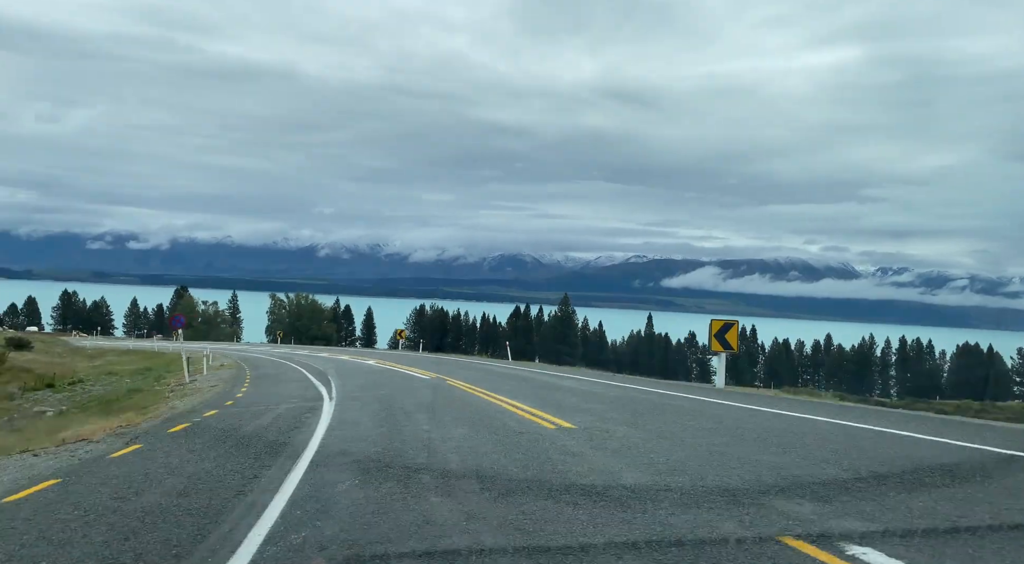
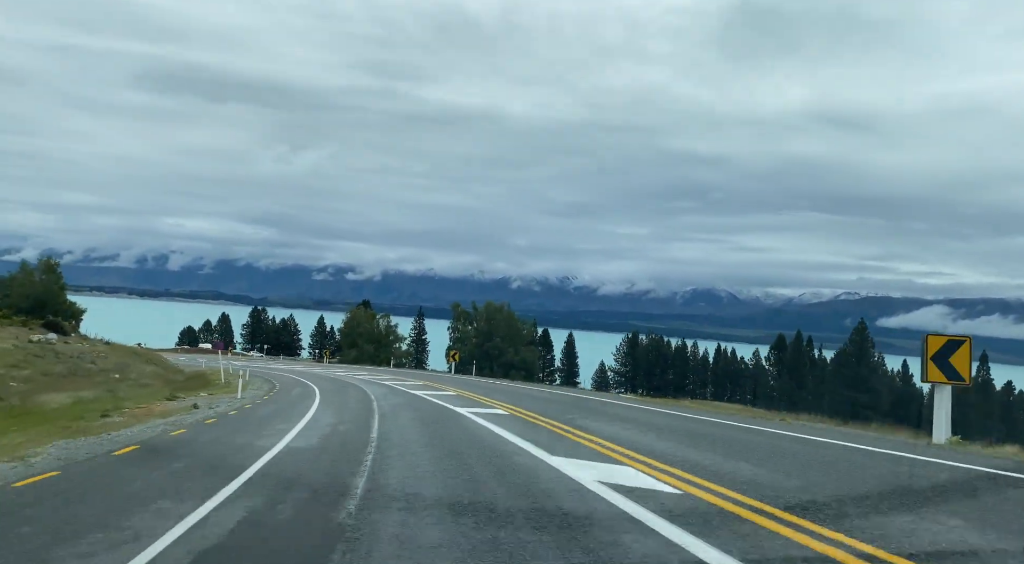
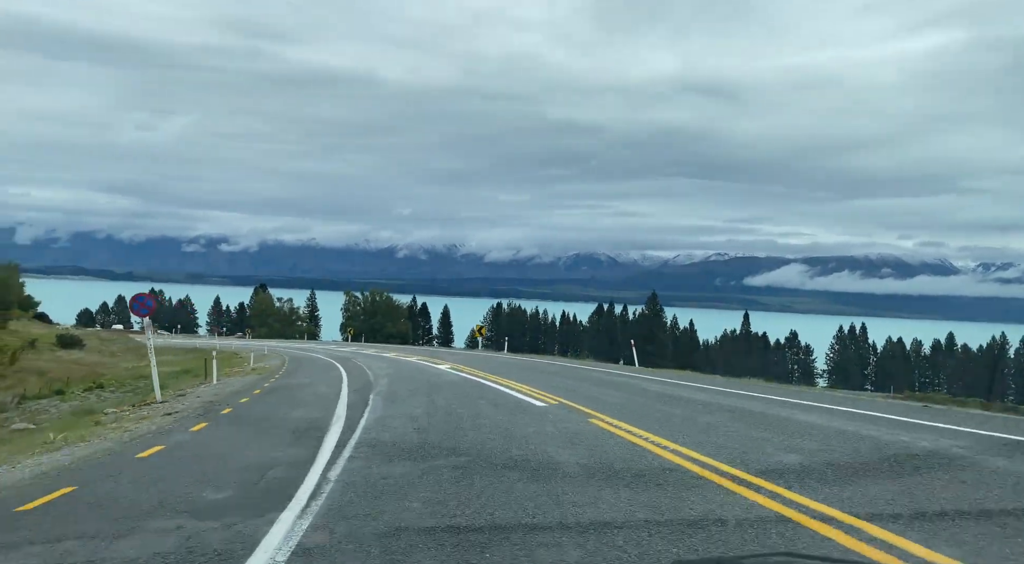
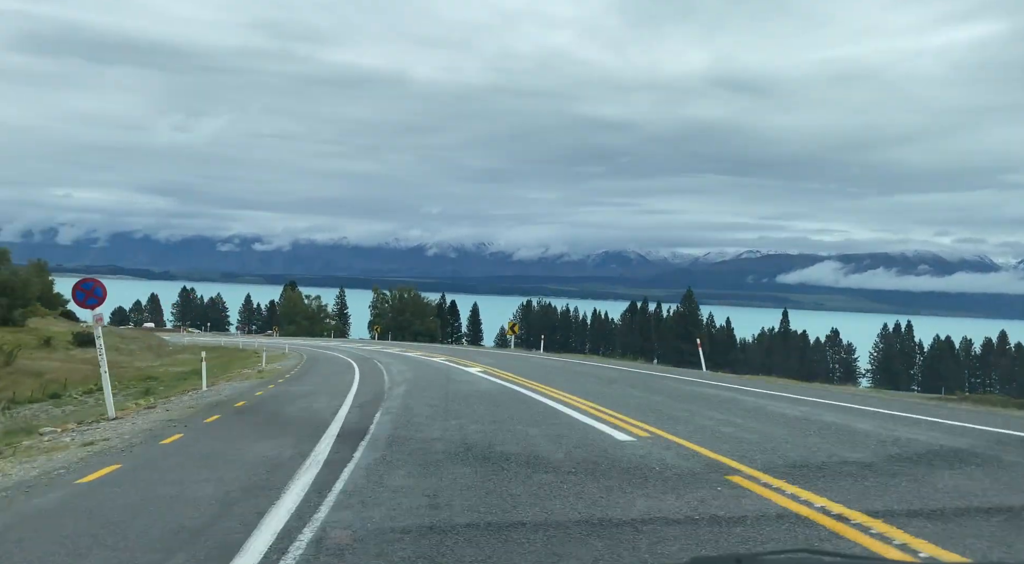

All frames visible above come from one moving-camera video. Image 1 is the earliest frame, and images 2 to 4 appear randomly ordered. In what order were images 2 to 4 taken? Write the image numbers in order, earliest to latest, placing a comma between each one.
3, 4, 2
